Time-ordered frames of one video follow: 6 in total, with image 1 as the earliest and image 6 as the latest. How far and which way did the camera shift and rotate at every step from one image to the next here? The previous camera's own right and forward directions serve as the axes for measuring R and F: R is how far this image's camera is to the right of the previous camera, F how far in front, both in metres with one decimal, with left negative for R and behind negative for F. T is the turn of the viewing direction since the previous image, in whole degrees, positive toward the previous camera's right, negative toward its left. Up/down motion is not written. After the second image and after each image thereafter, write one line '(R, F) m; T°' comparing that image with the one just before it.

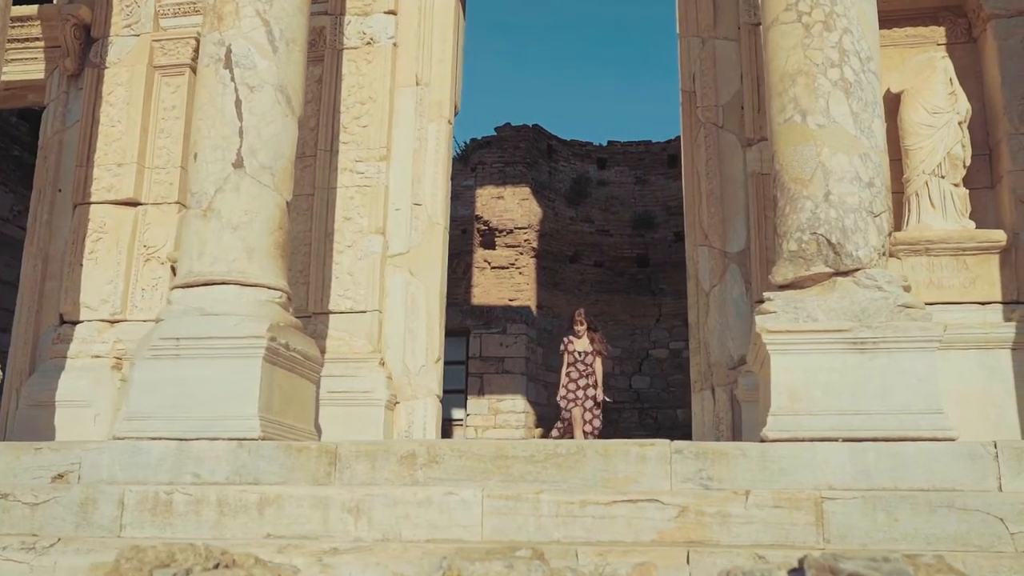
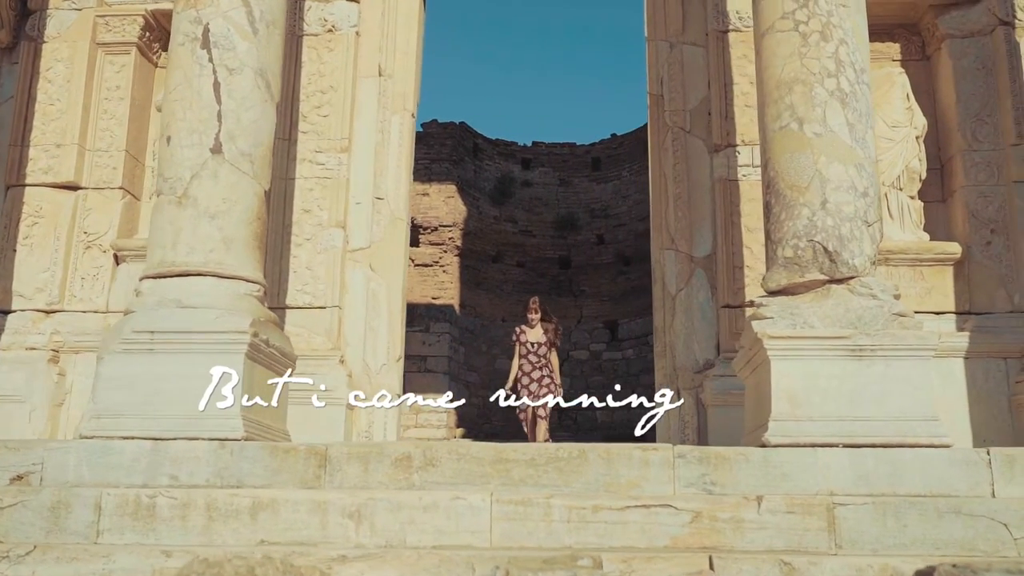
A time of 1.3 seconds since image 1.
(-0.5, +0.1) m; +6°
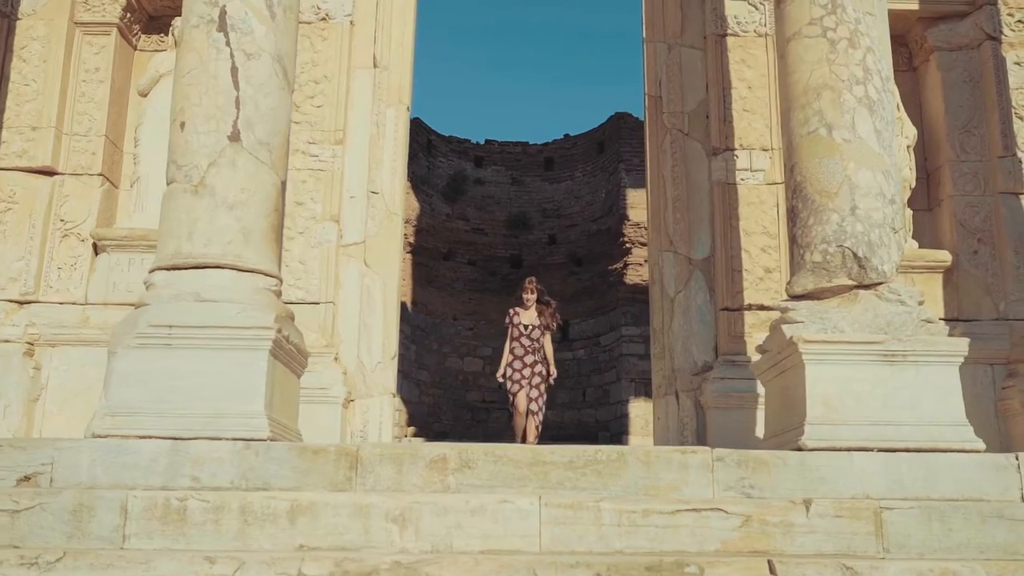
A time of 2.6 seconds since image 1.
(-0.6, +0.1) m; +5°
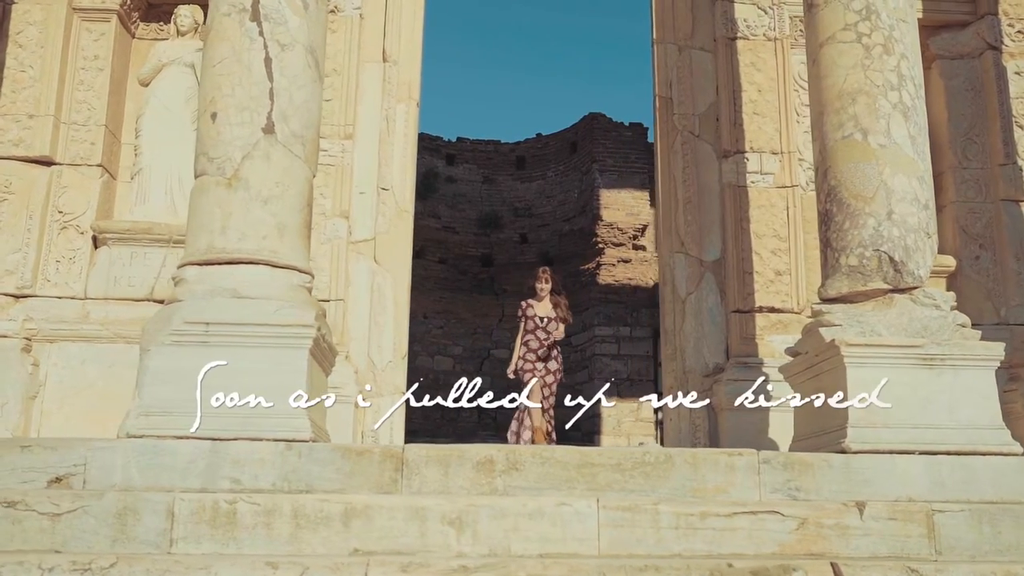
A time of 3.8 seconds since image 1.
(-0.5, +0.1) m; +3°
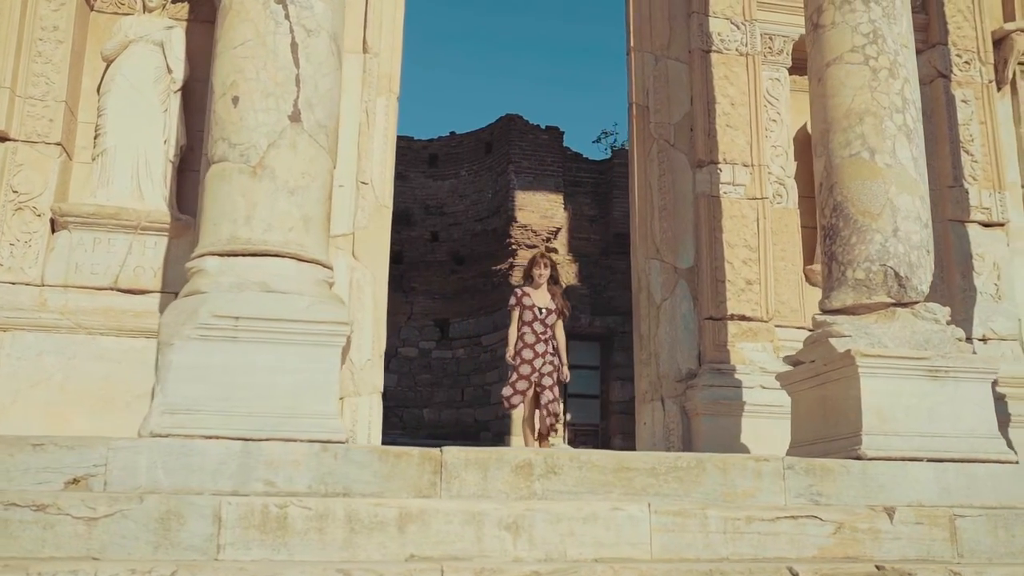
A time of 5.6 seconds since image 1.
(-0.8, +0.1) m; +8°
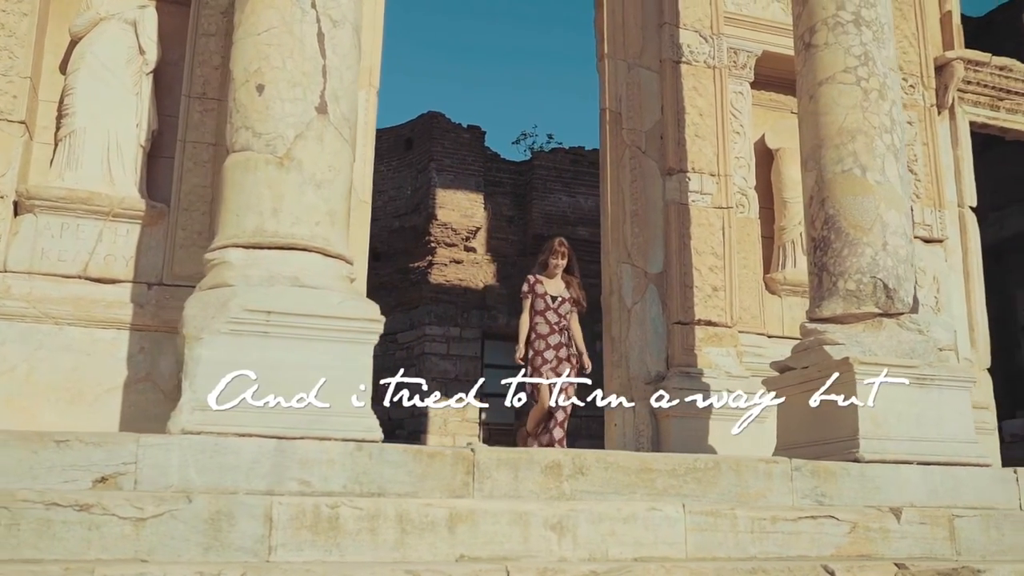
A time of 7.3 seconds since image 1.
(-0.7, 0.0) m; +7°
